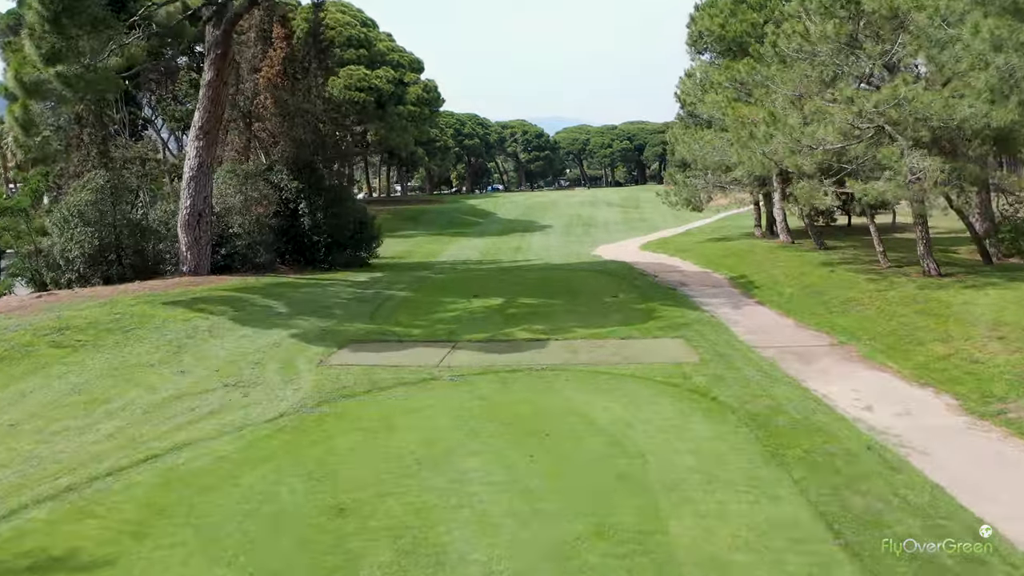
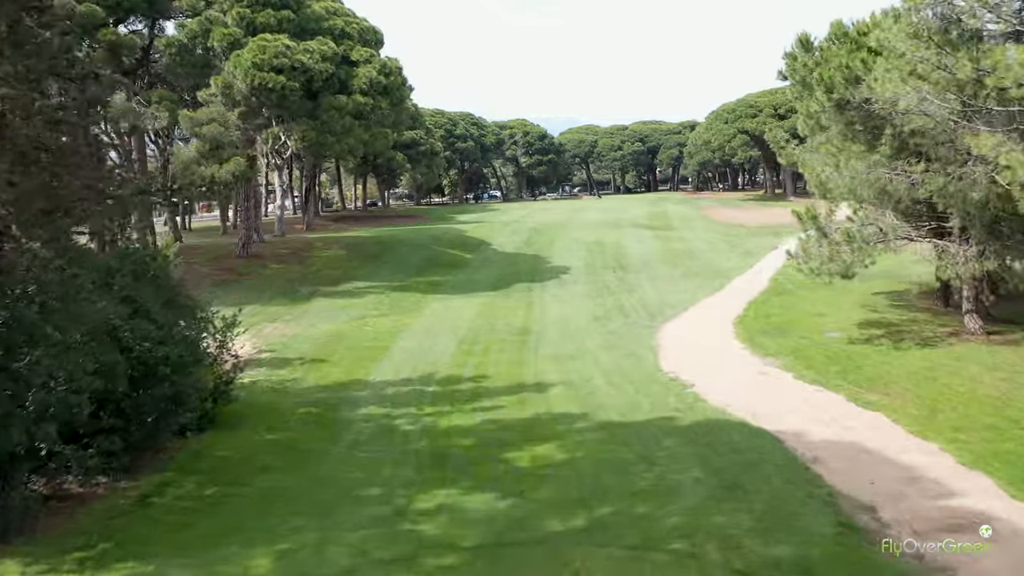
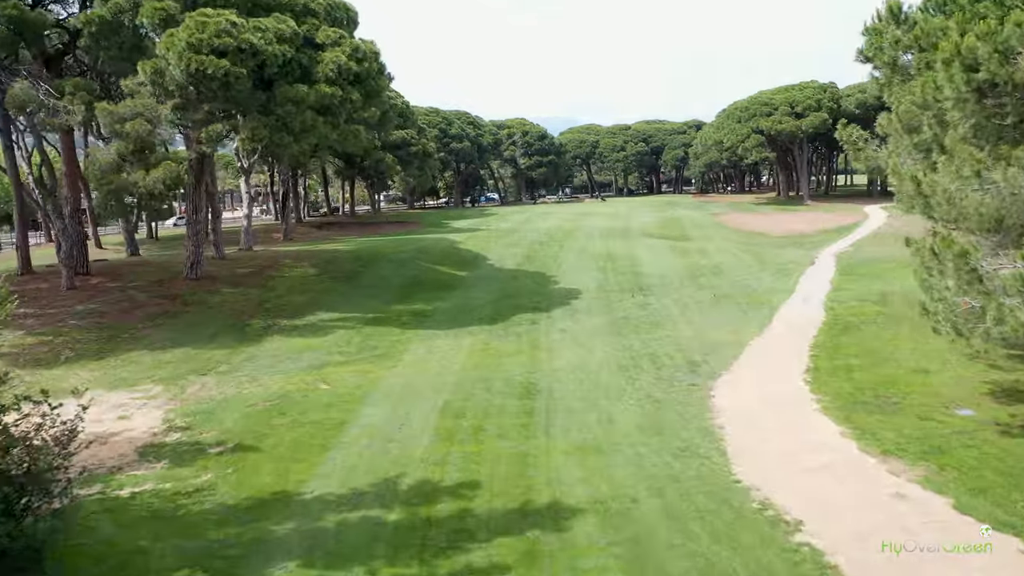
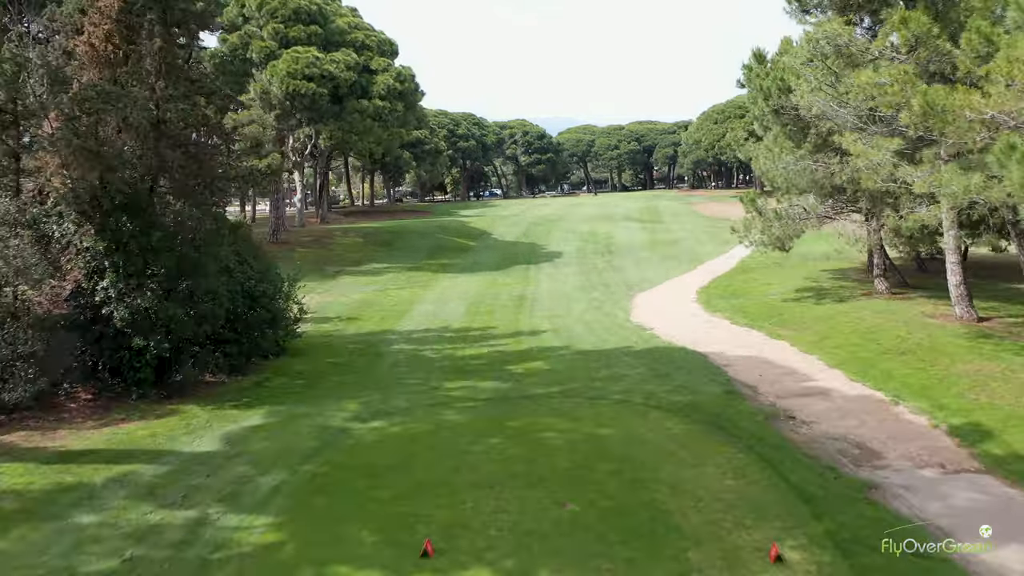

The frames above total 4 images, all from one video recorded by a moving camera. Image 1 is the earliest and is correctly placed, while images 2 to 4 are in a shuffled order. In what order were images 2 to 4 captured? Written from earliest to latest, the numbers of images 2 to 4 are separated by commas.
4, 2, 3
